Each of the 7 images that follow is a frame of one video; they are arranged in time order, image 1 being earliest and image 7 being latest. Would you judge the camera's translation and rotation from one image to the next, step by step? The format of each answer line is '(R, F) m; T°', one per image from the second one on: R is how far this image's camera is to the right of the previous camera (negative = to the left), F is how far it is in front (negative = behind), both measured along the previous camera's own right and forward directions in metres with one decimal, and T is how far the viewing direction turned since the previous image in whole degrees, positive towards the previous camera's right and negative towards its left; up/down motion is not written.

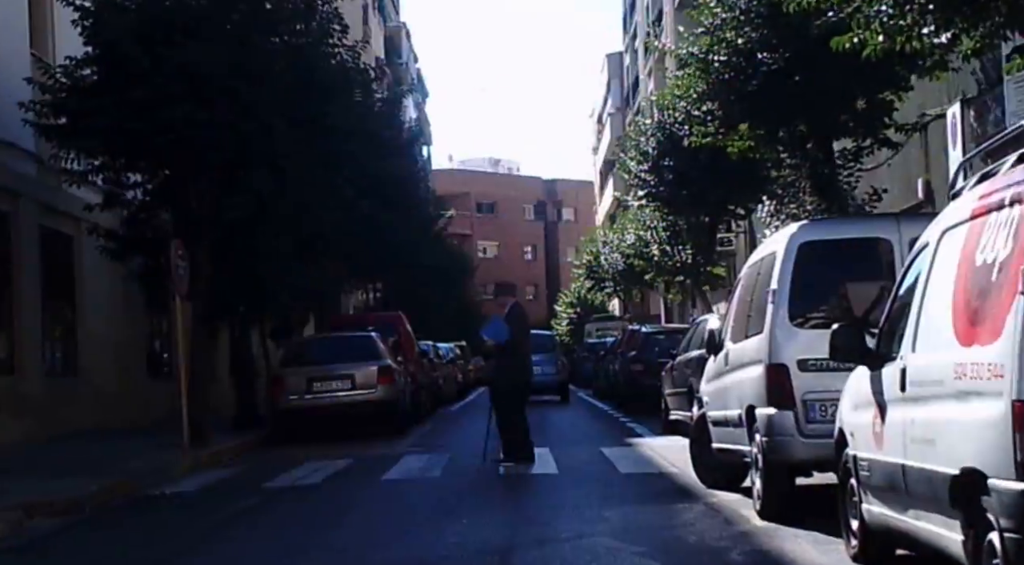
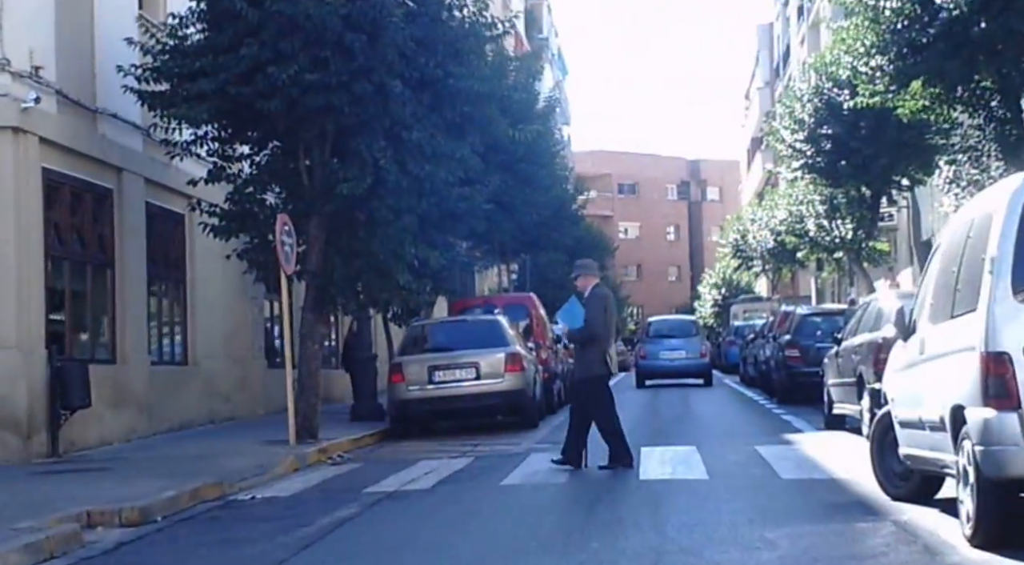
(0.0, +2.0) m; -6°
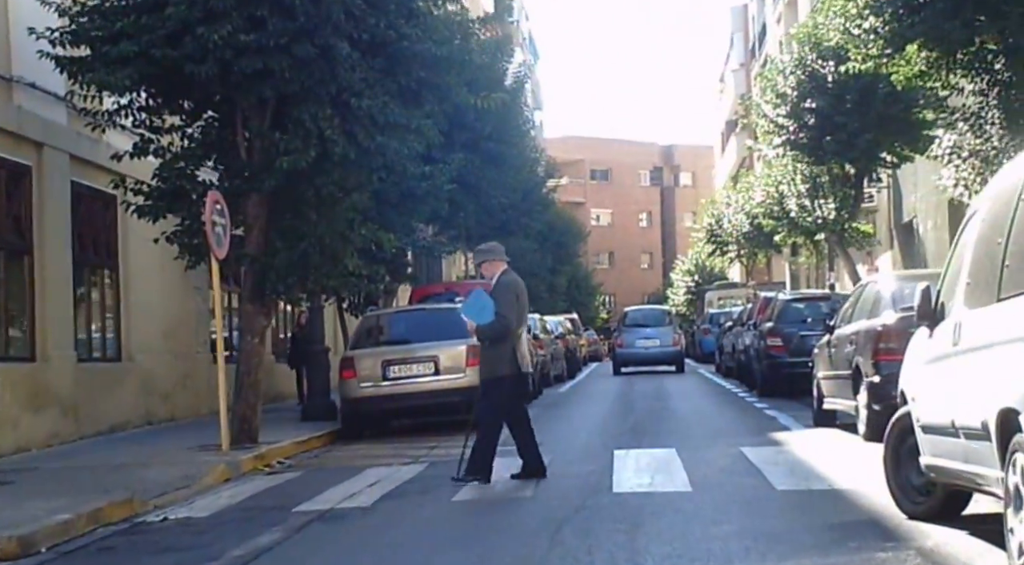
(+0.2, +1.7) m; +1°
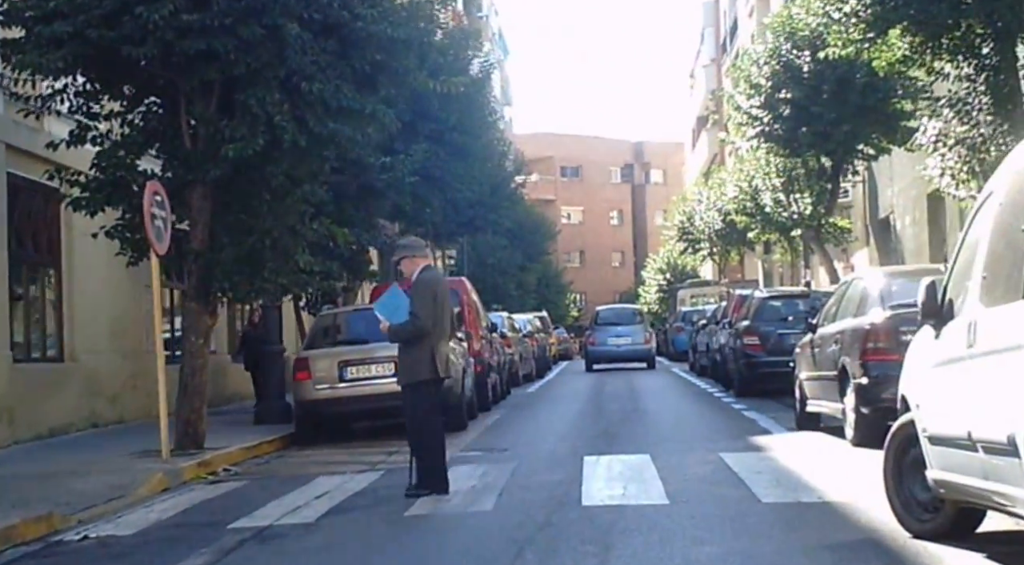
(+0.1, +1.0) m; +1°
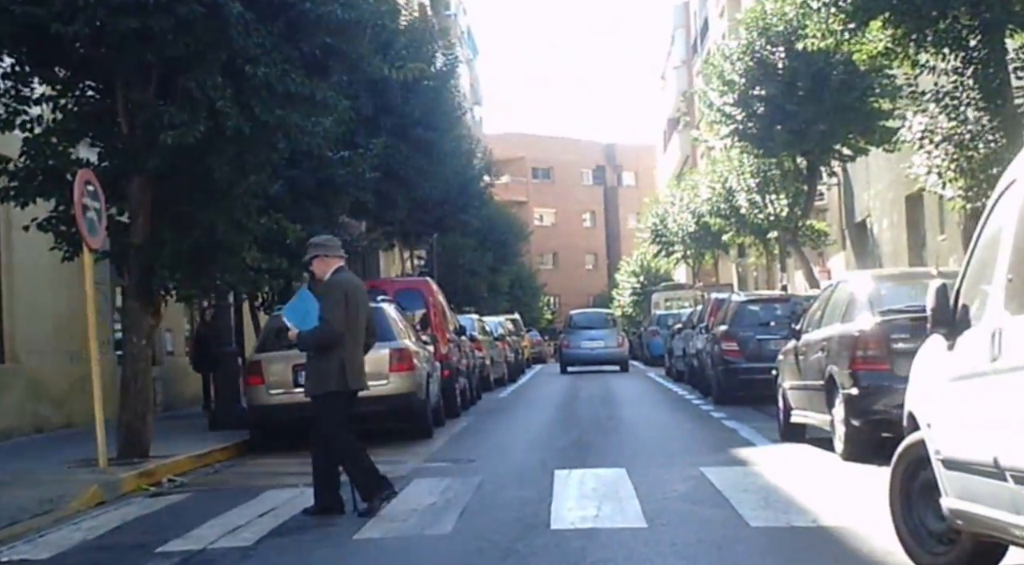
(+0.1, +0.9) m; +1°
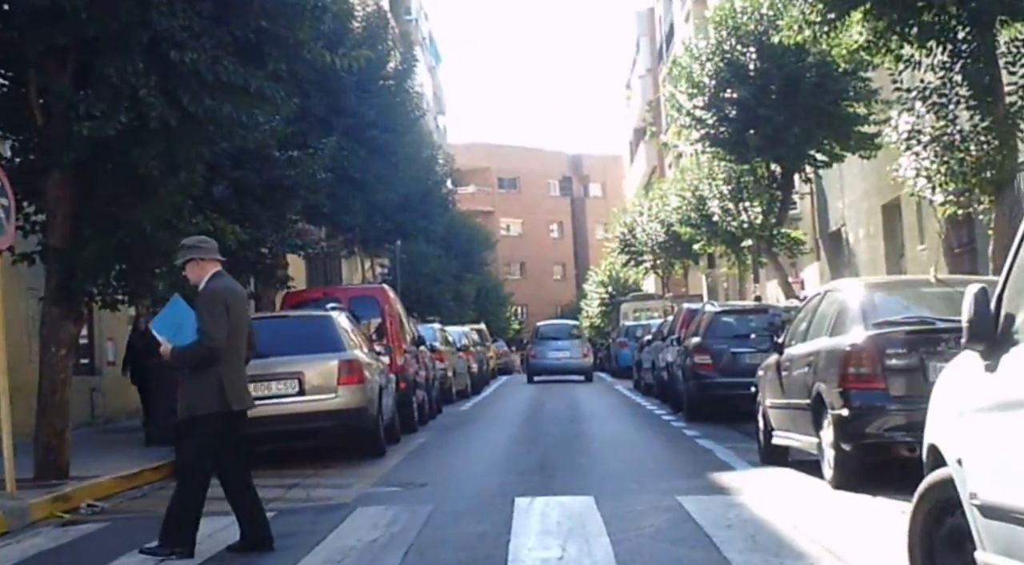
(+0.1, +1.2) m; +1°
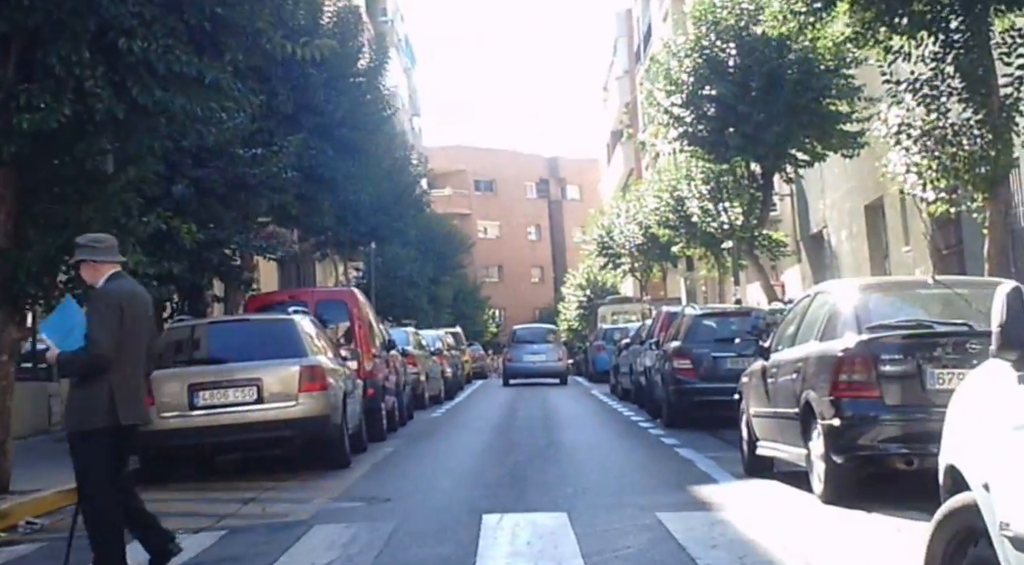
(+0.1, +0.7) m; +1°
